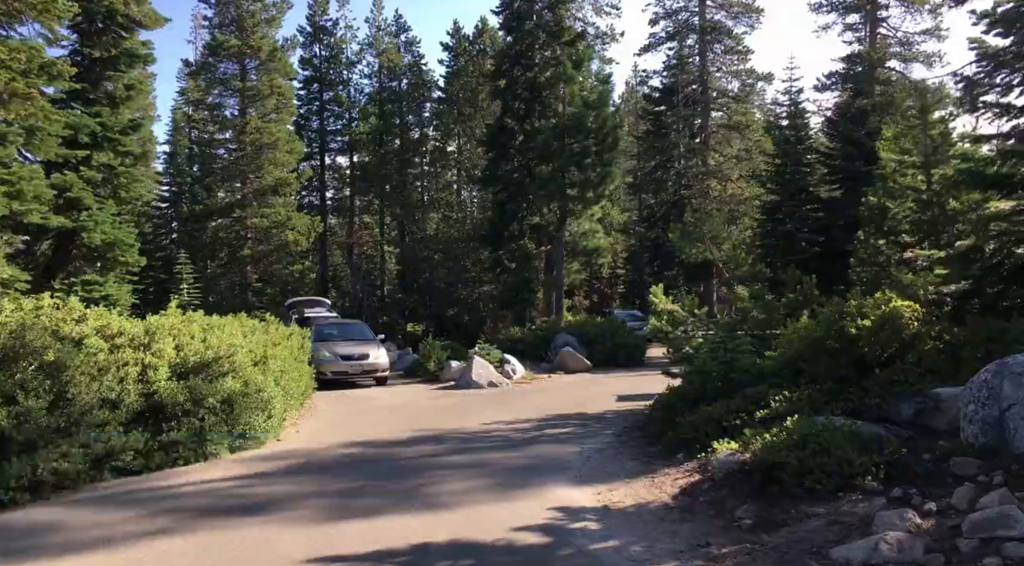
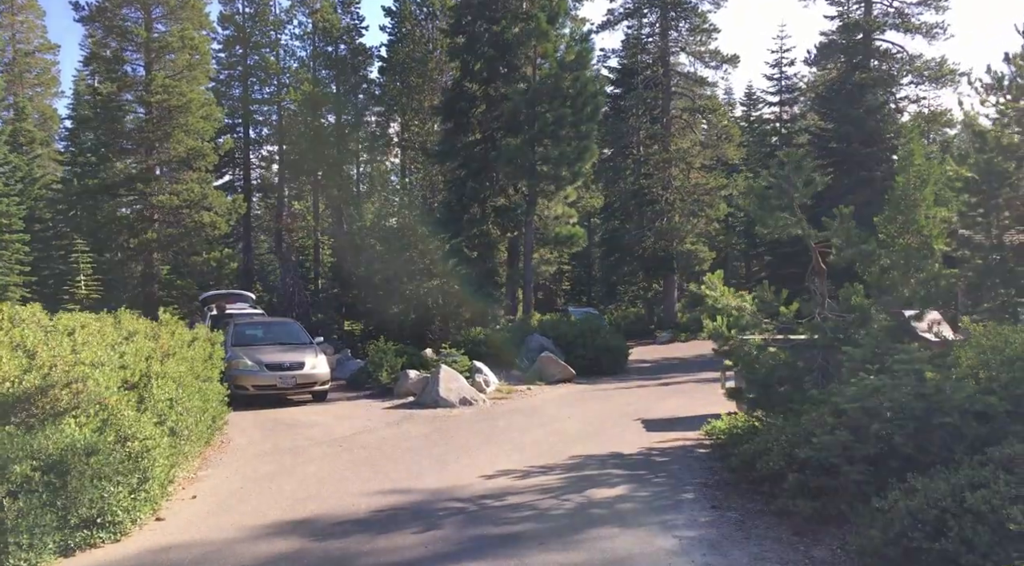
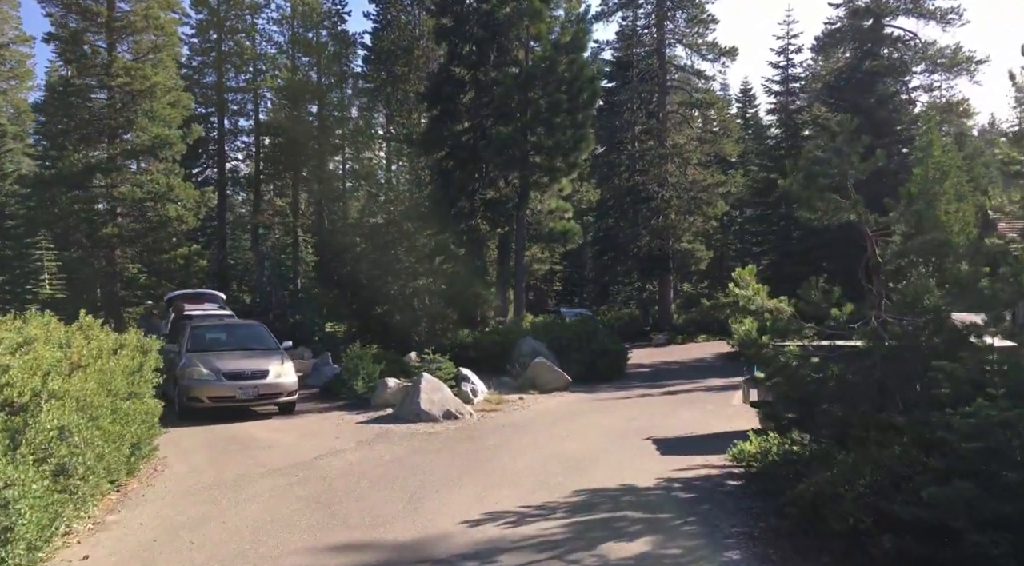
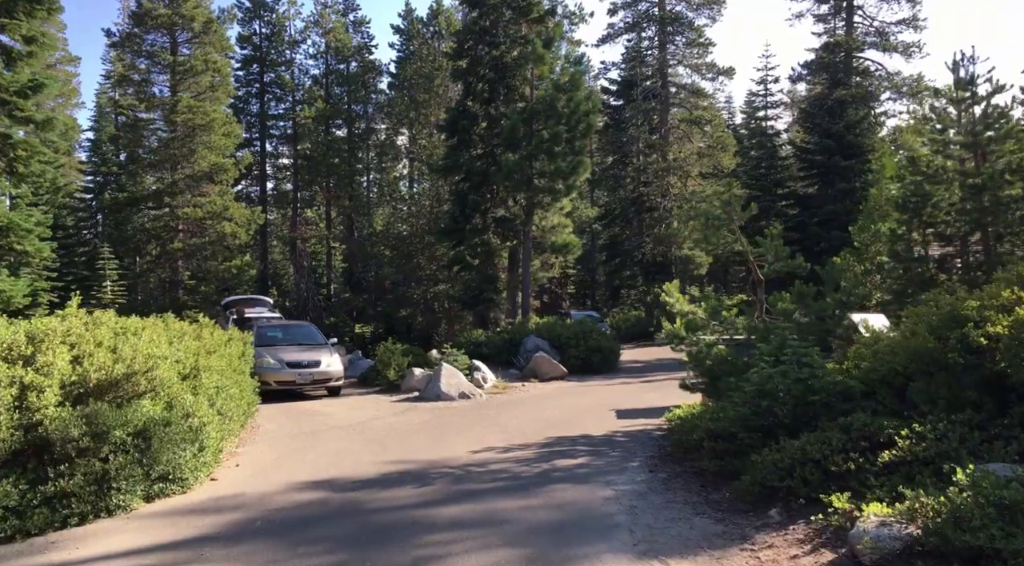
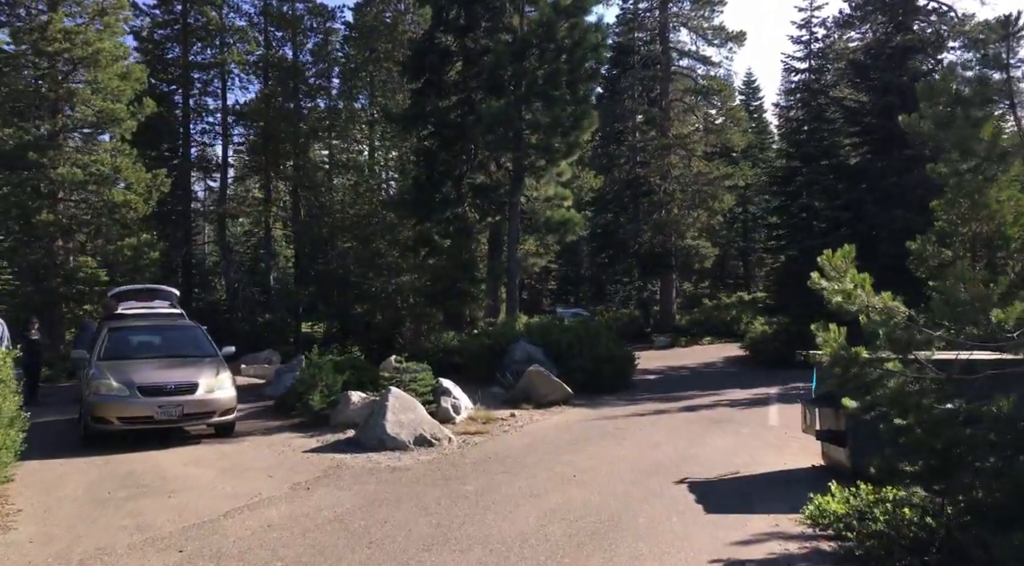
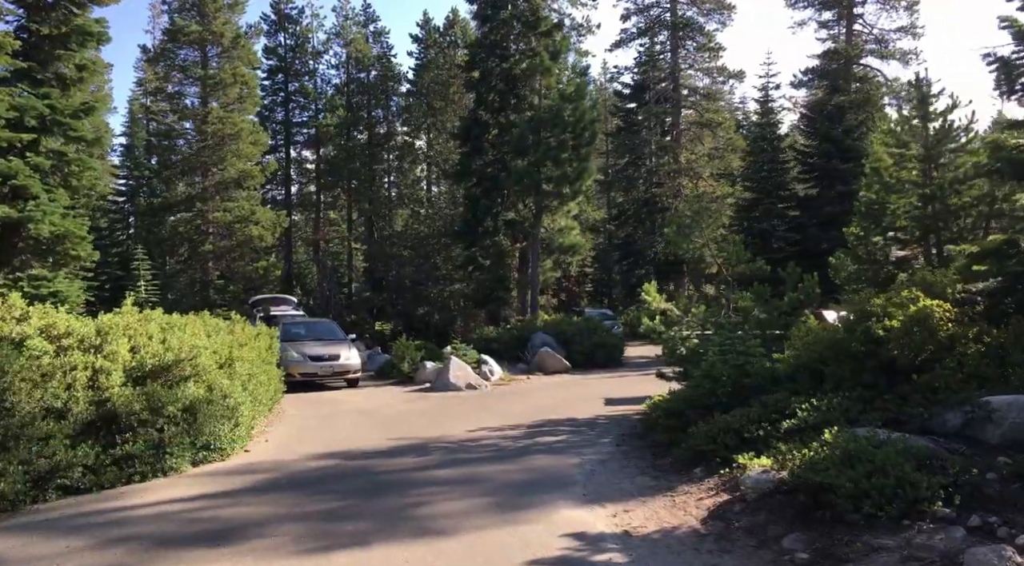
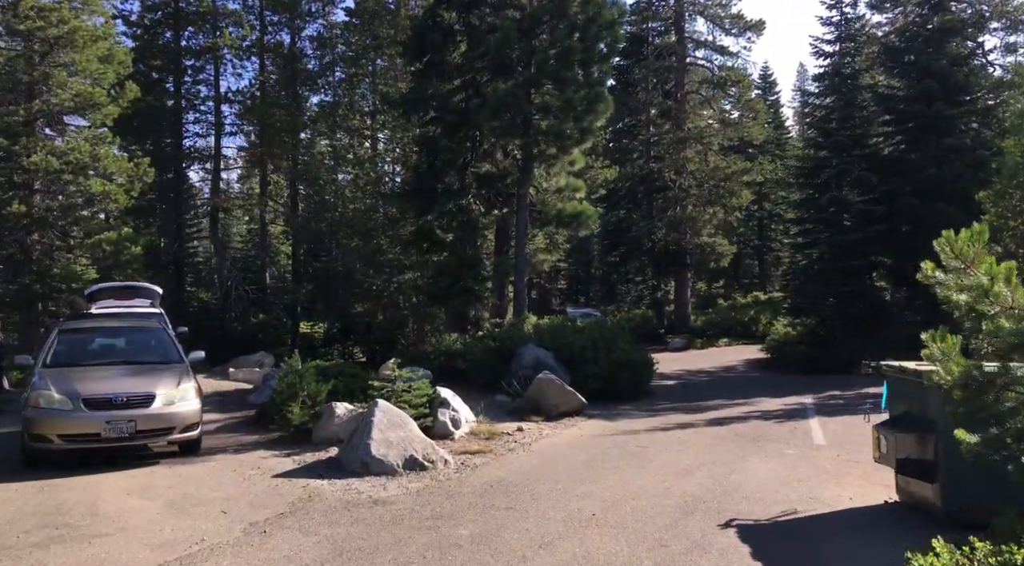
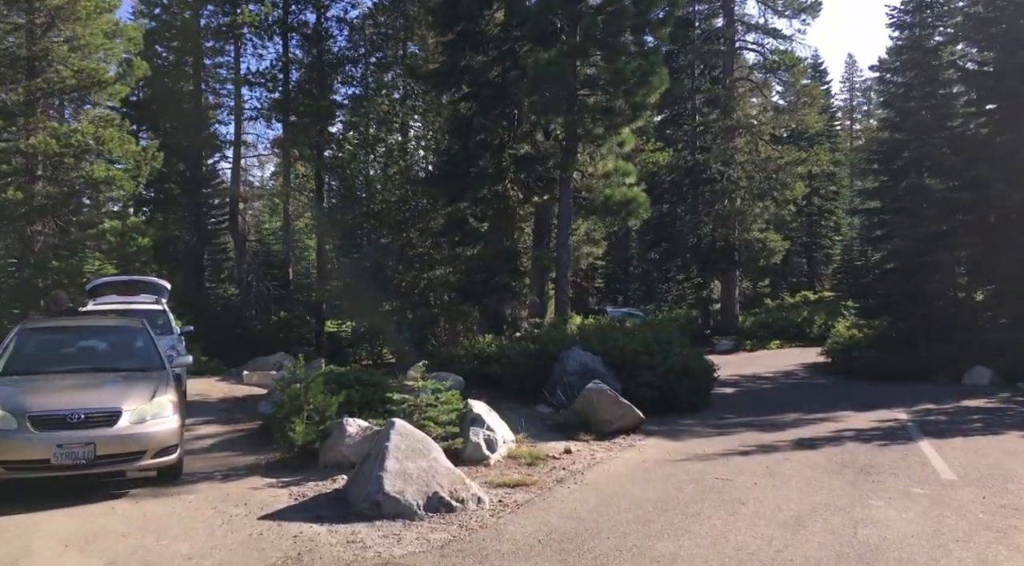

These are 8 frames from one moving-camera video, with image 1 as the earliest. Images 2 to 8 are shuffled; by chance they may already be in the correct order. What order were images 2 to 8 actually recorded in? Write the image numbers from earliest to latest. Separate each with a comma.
6, 4, 2, 3, 5, 7, 8
